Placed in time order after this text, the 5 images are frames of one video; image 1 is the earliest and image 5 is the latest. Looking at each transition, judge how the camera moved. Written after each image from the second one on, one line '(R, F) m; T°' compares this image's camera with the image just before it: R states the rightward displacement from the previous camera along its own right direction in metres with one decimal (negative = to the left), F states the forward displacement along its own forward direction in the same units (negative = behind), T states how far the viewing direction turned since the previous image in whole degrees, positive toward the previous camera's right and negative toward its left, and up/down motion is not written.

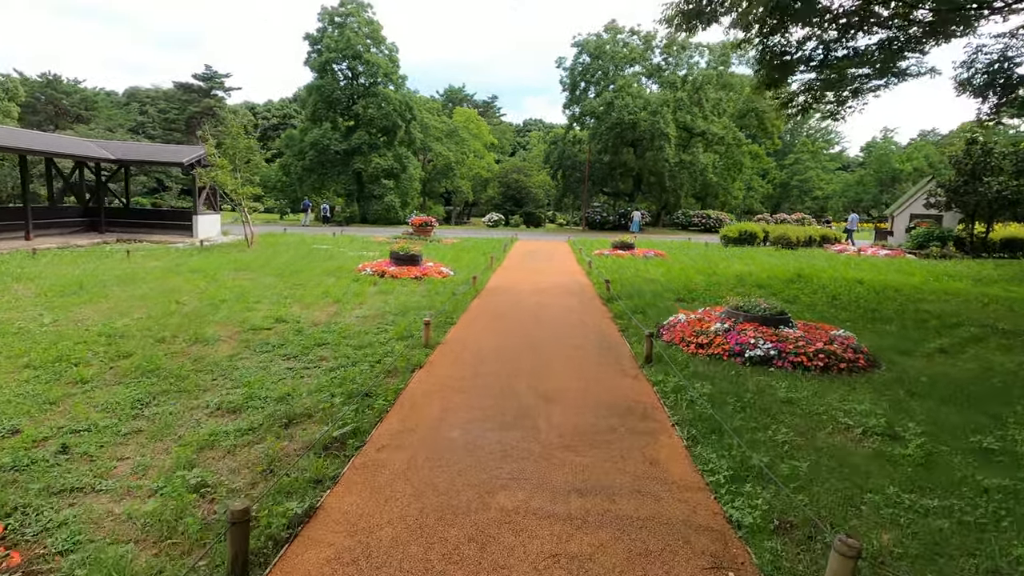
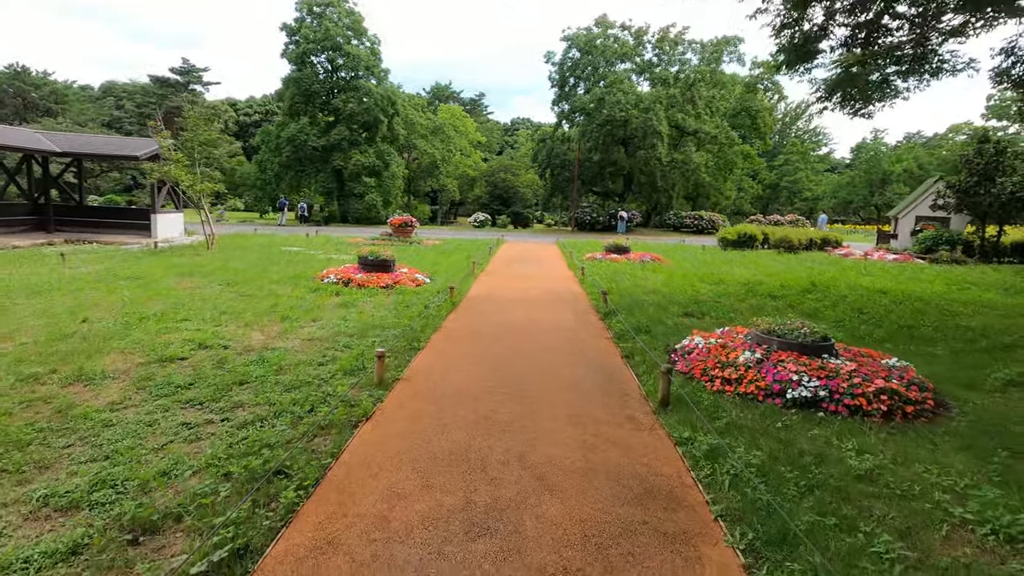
(+0.1, +1.4) m; +1°
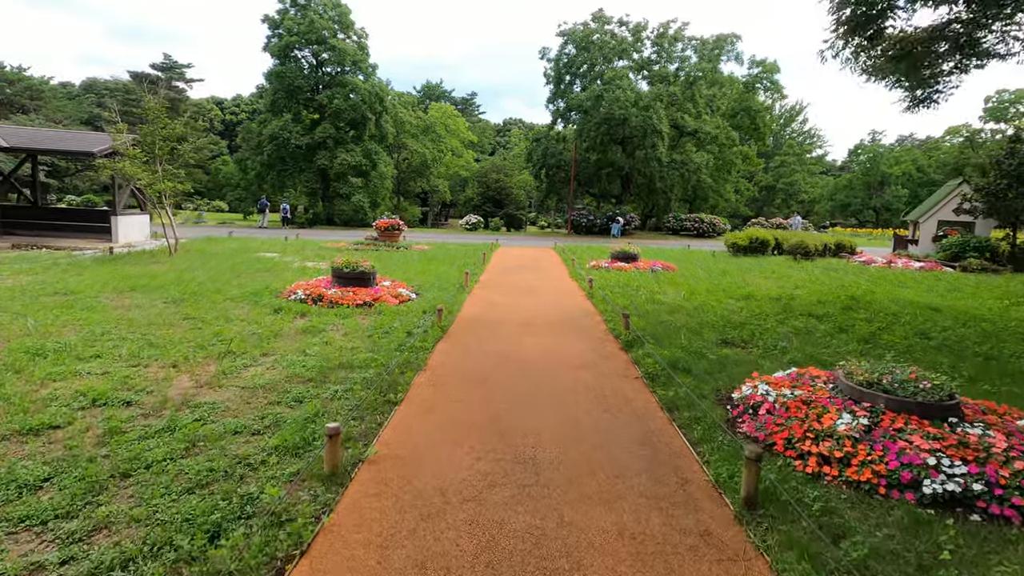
(-0.1, +1.6) m; +1°
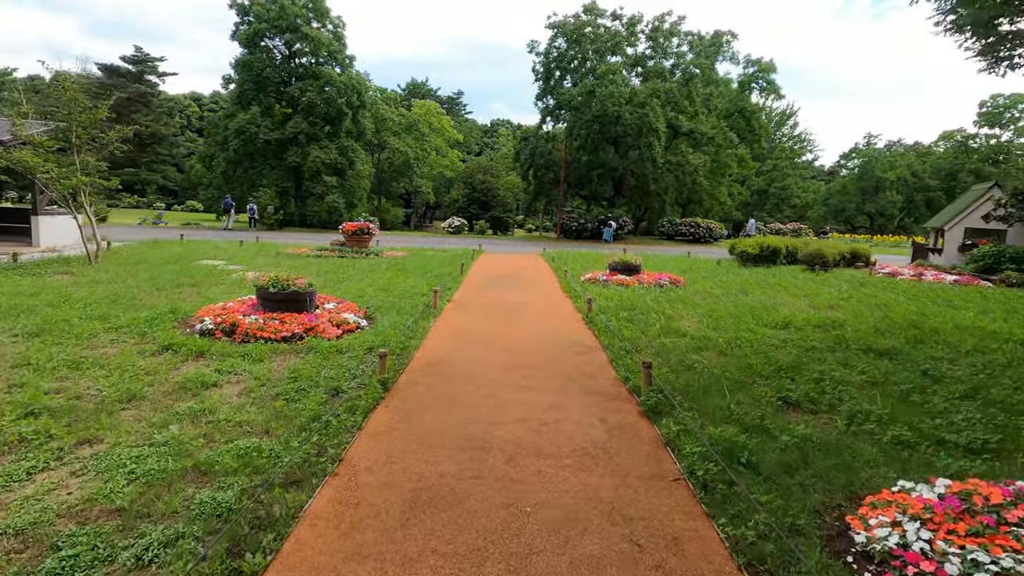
(+0.1, +2.2) m; +1°
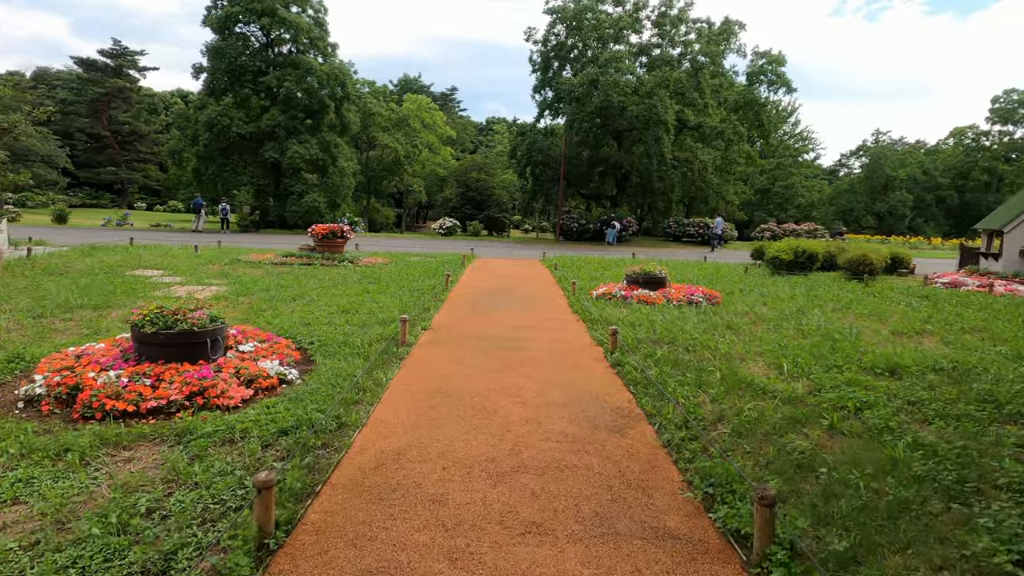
(0.0, +2.4) m; 0°
